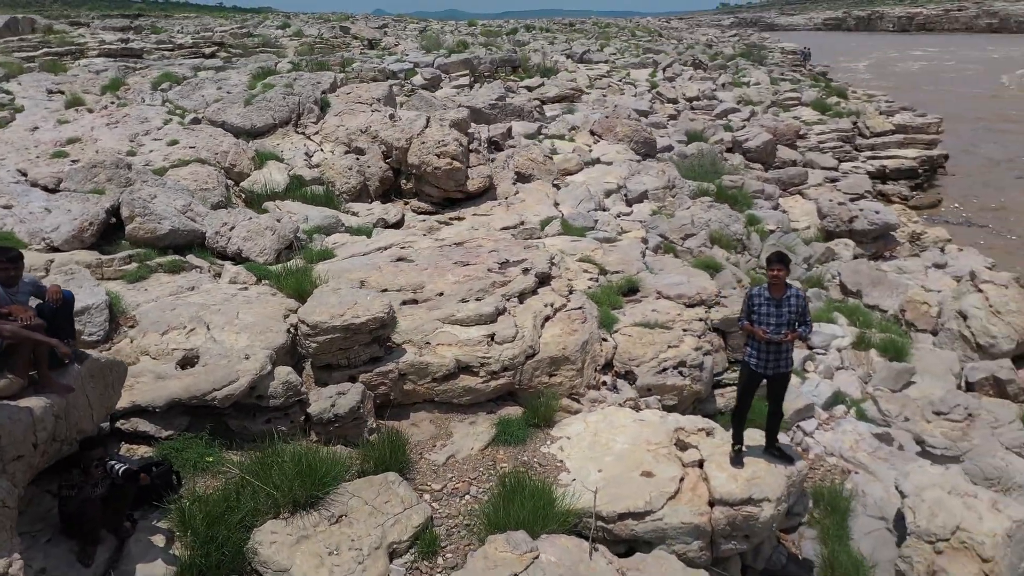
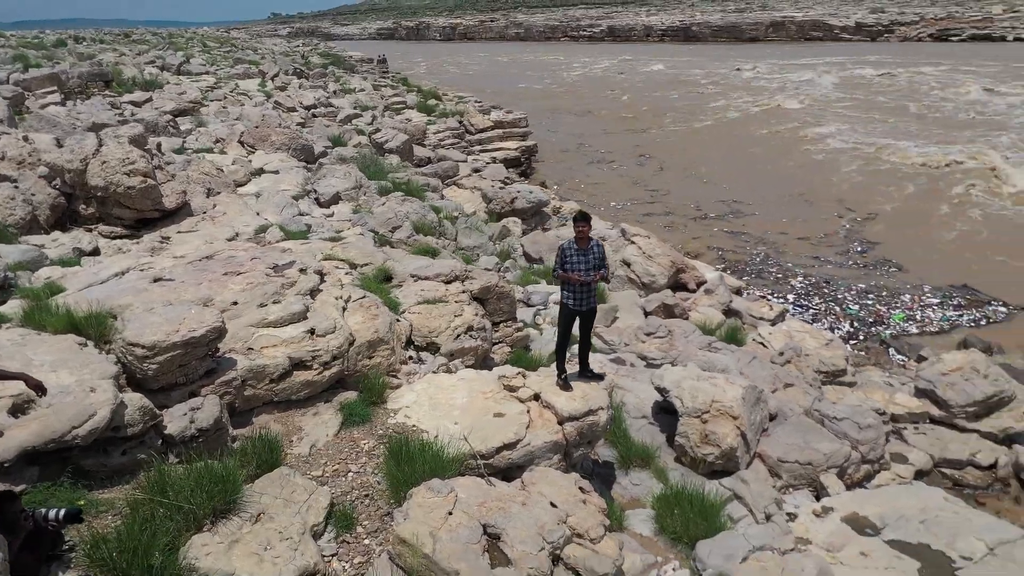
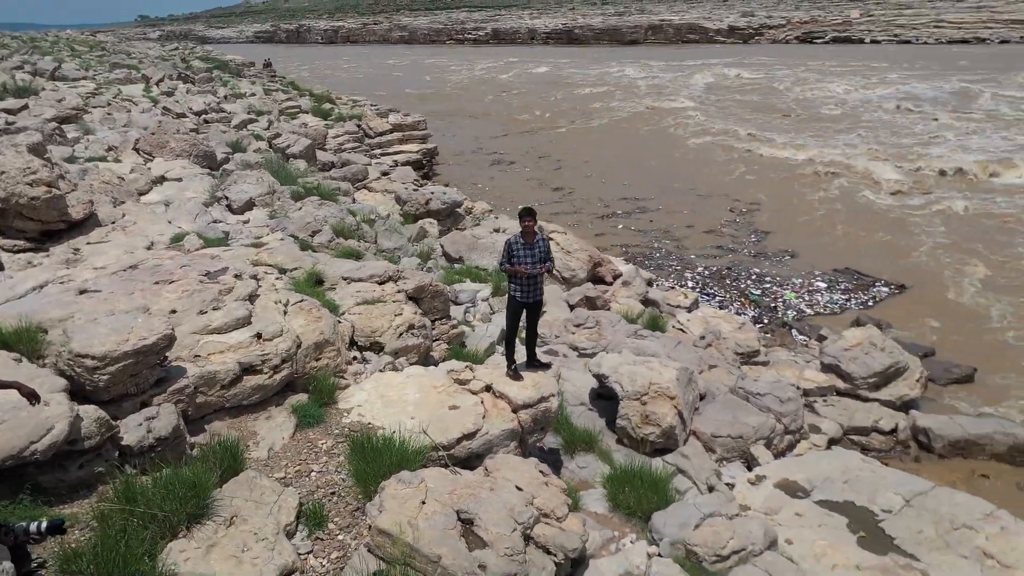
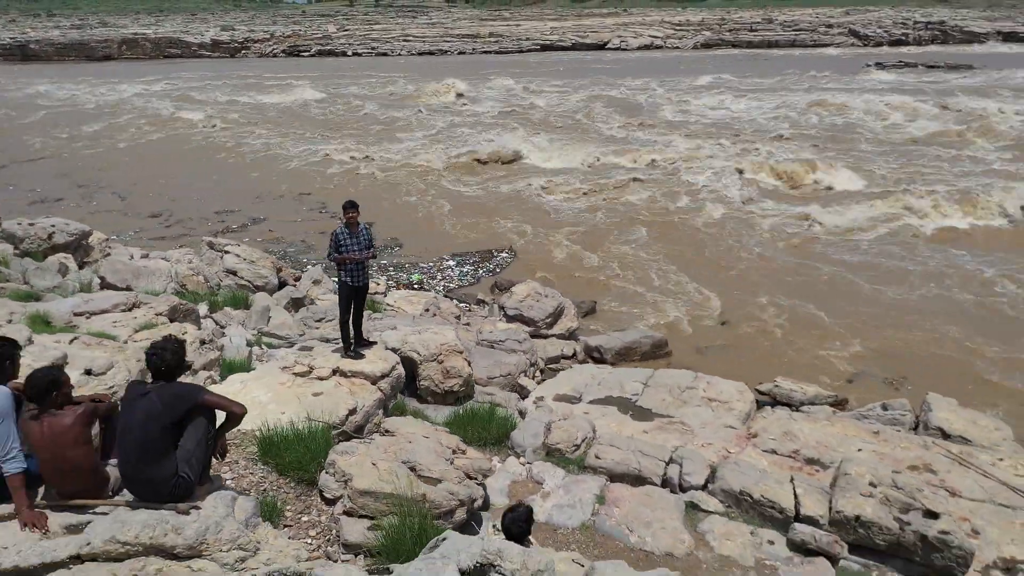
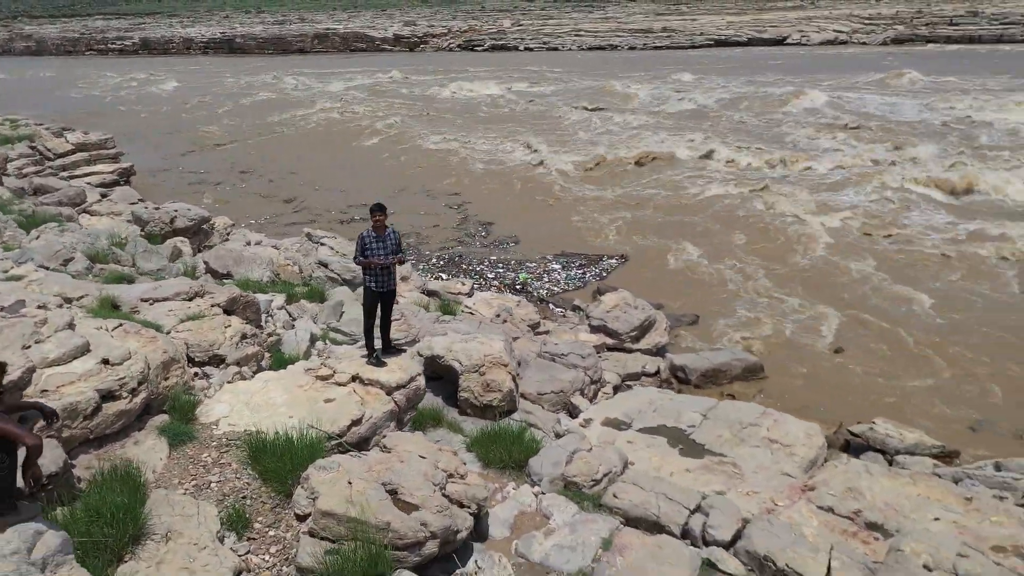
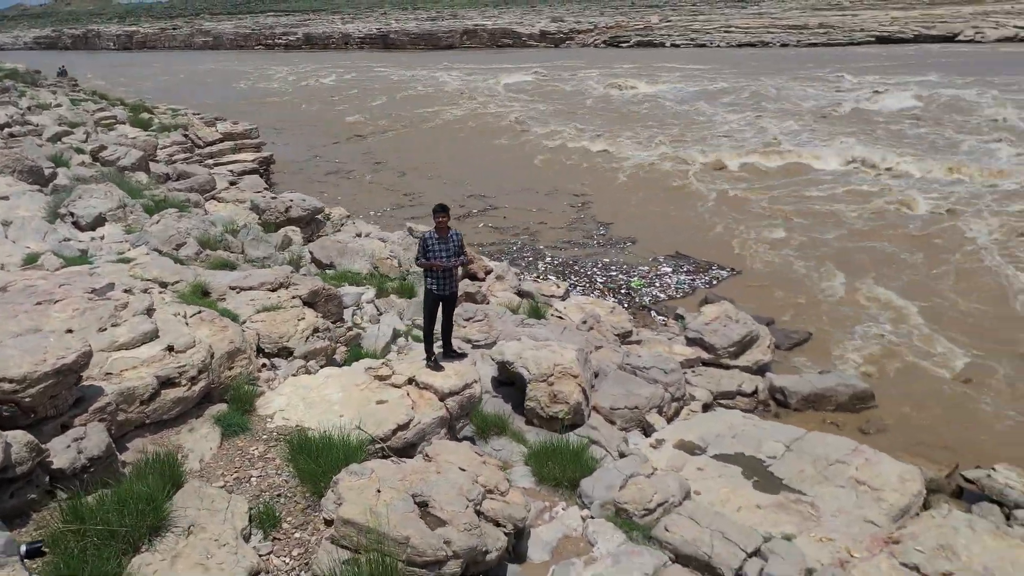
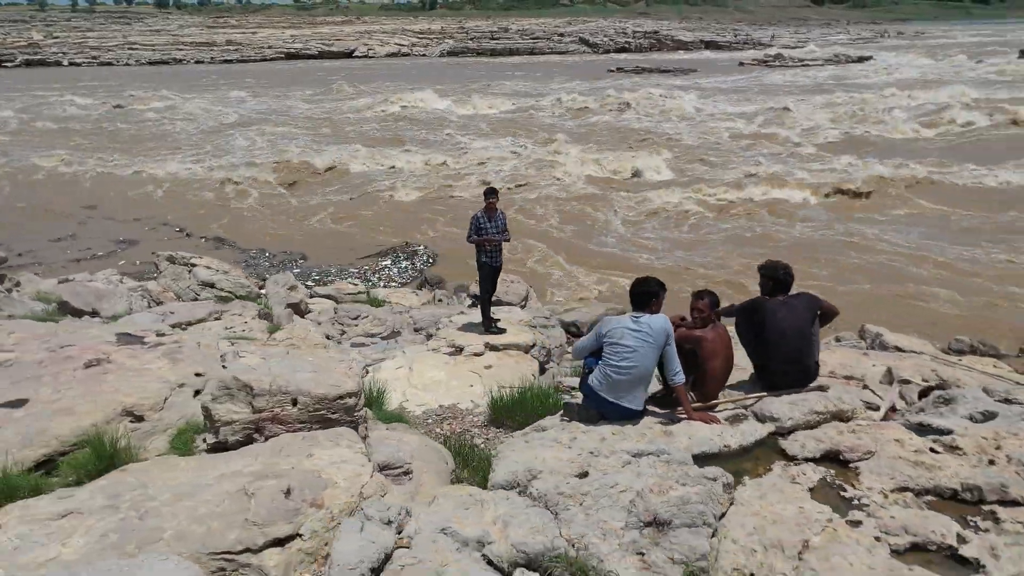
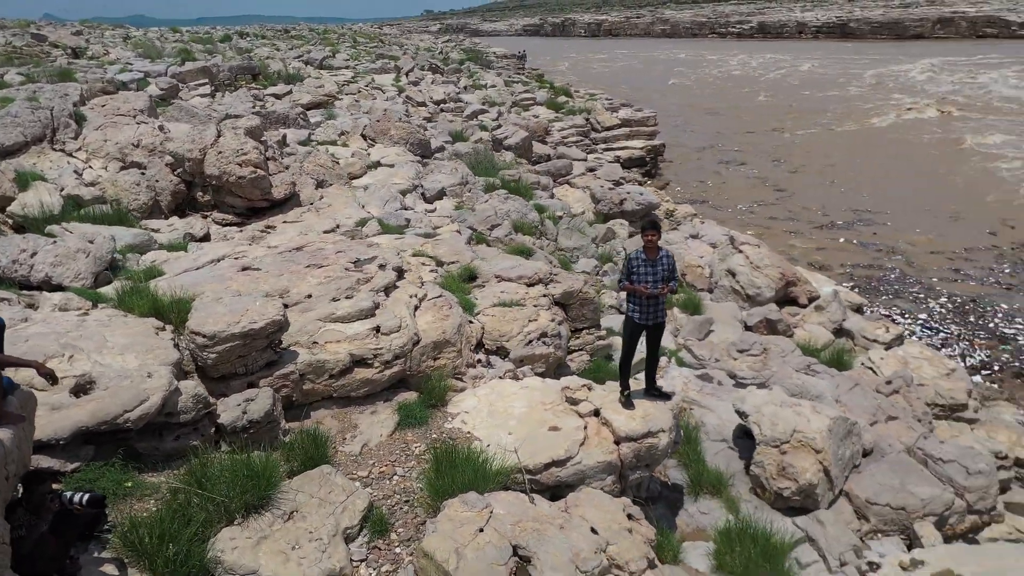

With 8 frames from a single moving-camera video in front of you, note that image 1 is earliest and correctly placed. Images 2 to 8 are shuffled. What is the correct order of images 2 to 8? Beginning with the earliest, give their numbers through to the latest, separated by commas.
8, 2, 3, 6, 5, 4, 7
